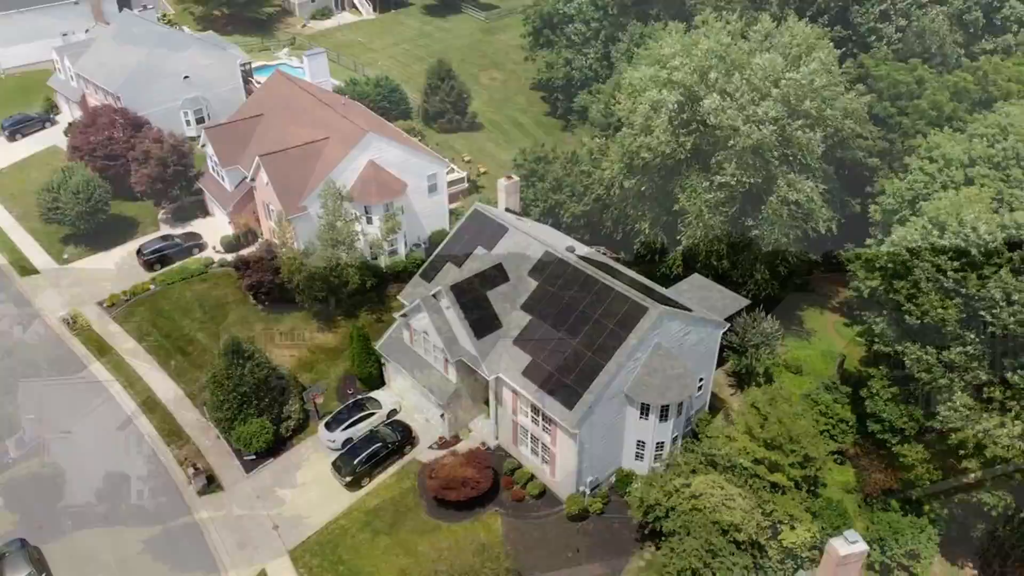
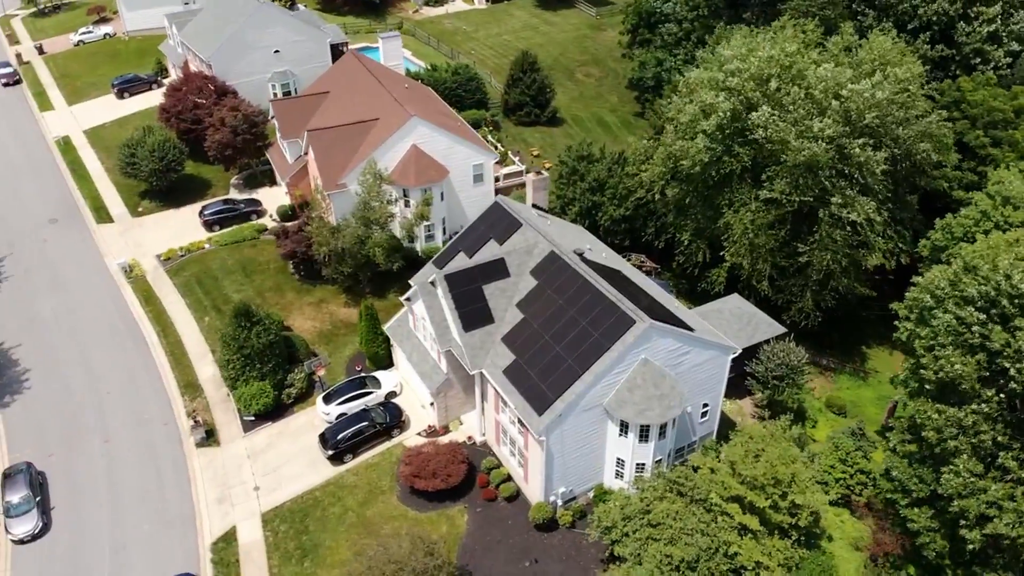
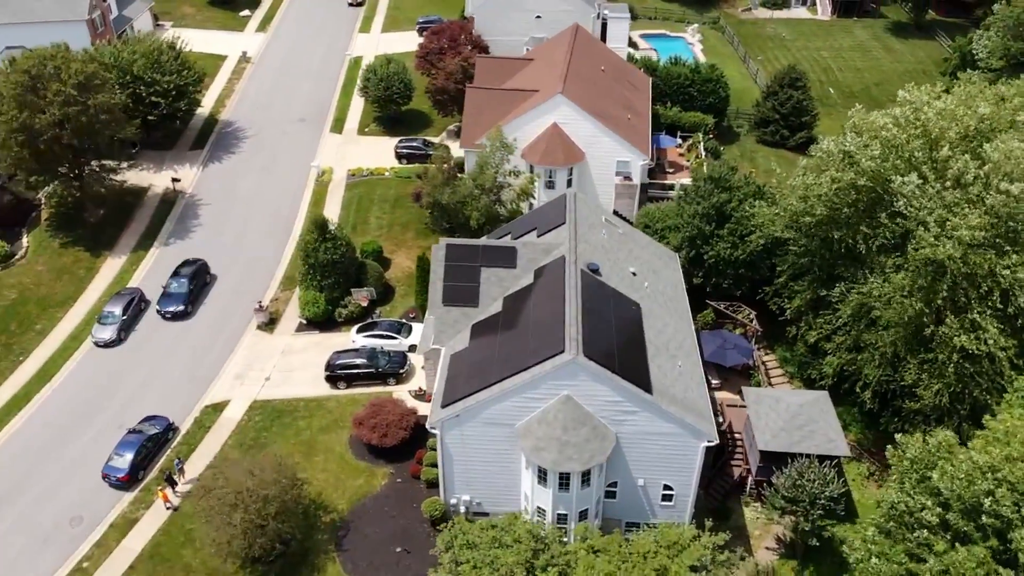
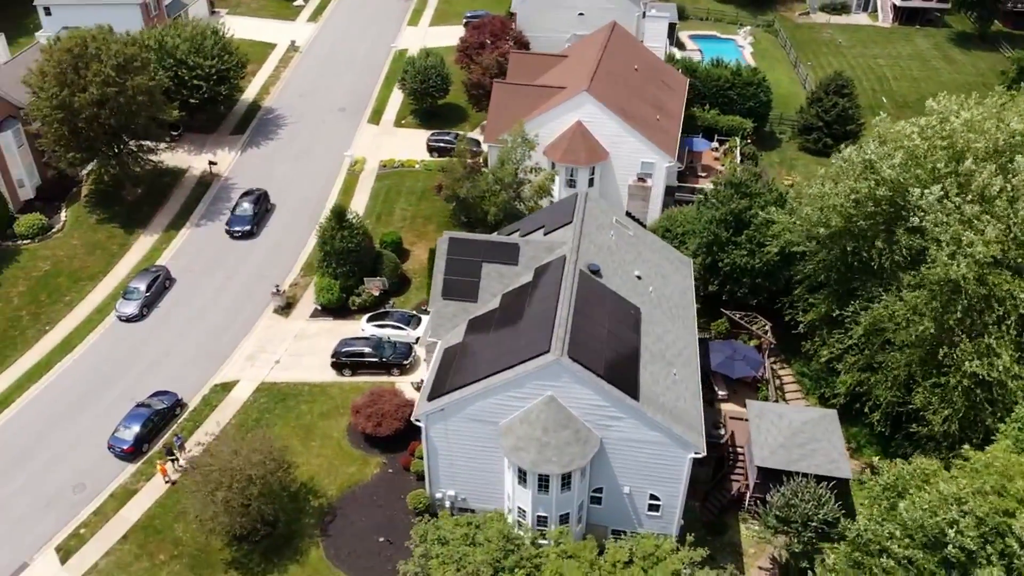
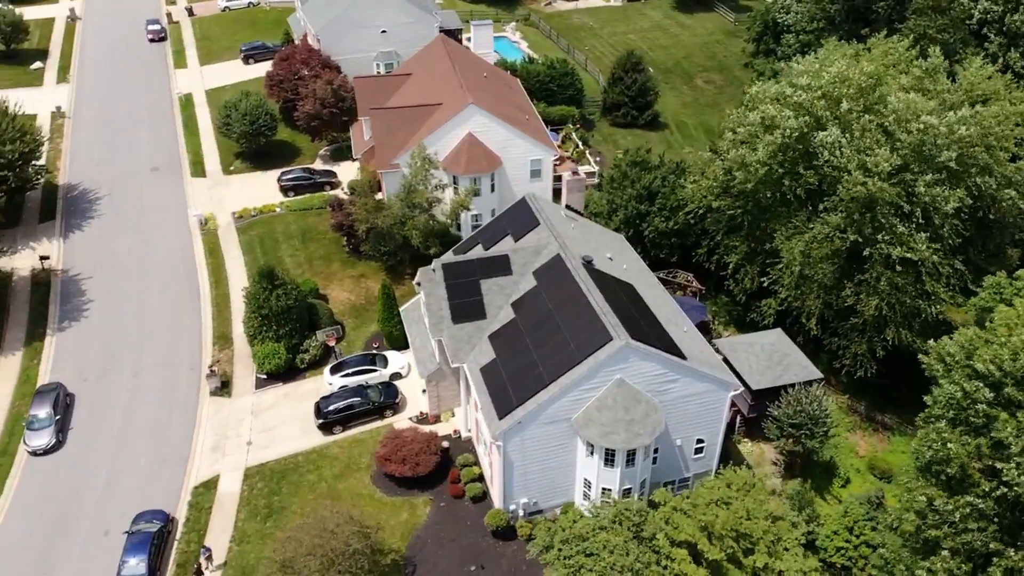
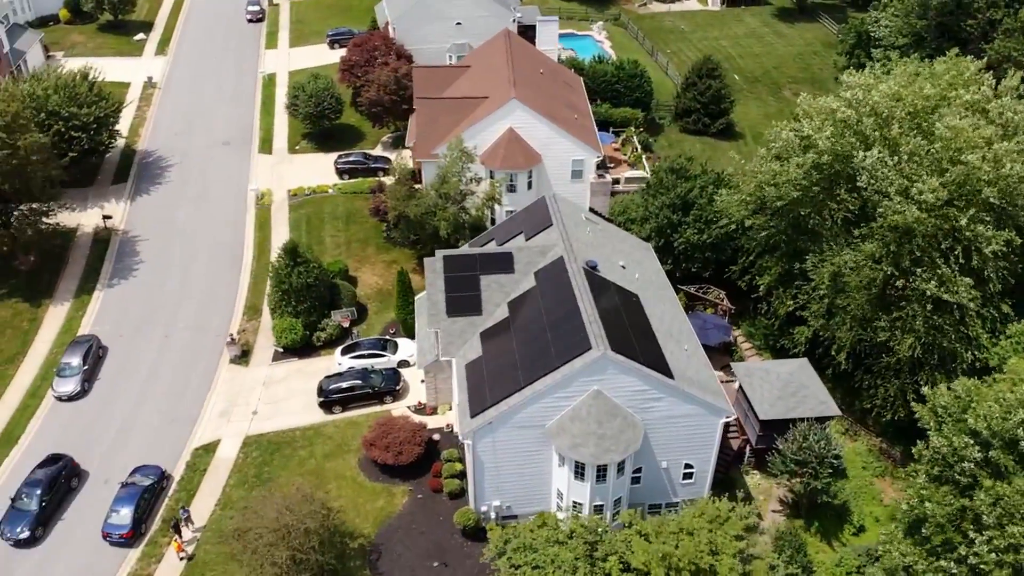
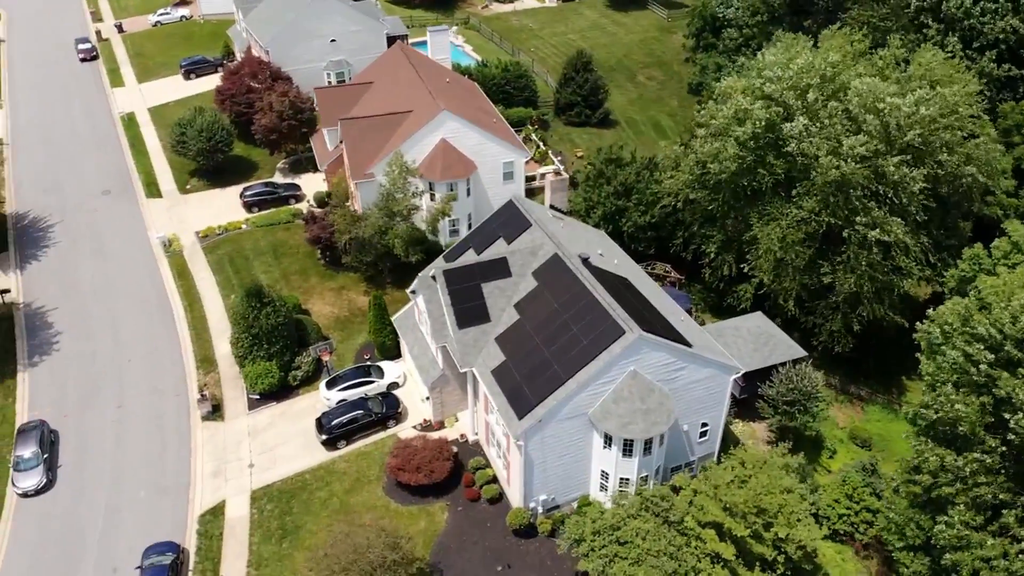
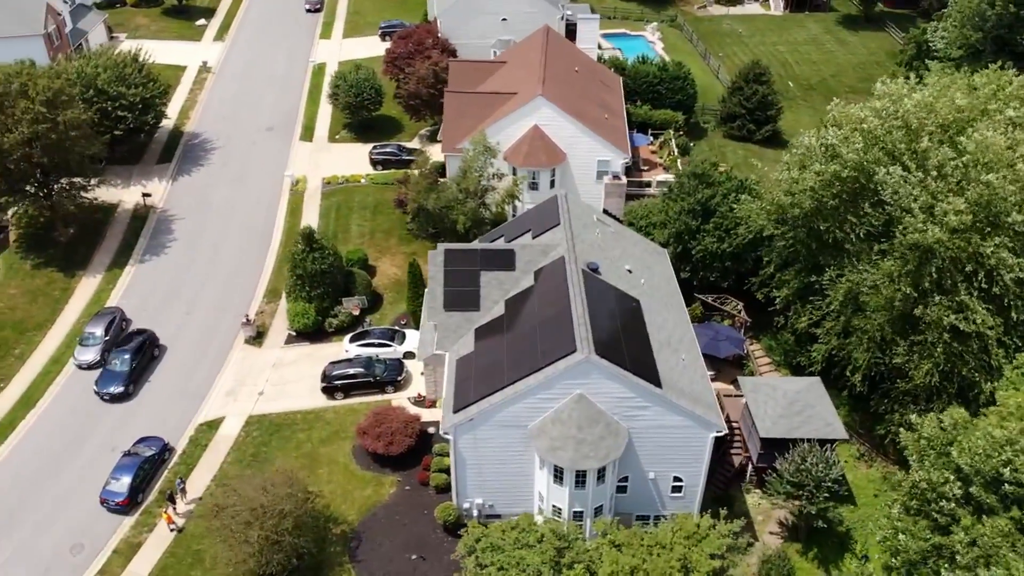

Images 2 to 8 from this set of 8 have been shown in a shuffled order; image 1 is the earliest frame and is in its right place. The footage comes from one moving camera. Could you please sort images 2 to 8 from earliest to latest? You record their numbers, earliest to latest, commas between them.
2, 7, 5, 6, 8, 3, 4
